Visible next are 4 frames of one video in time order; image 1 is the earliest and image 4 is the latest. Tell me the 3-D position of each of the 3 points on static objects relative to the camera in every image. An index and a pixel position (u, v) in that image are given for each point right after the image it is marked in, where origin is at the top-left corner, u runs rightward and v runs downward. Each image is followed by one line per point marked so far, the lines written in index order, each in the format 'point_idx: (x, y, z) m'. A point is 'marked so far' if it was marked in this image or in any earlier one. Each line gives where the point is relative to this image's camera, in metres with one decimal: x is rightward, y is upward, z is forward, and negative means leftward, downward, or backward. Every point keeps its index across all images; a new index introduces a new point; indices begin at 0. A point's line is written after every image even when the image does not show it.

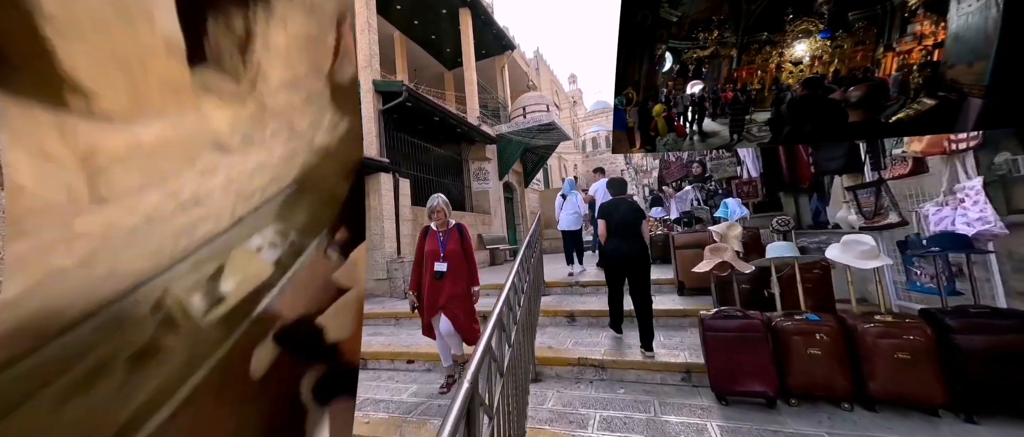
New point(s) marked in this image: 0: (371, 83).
0: (-2.5, +2.4, +6.6) m
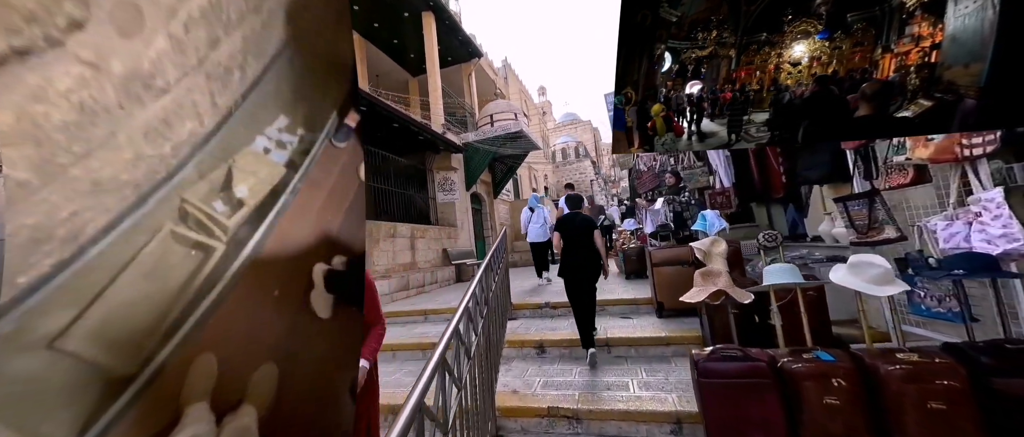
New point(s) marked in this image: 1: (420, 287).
0: (-3.1, +2.2, +6.0) m
1: (-1.7, -1.3, +7.1) m
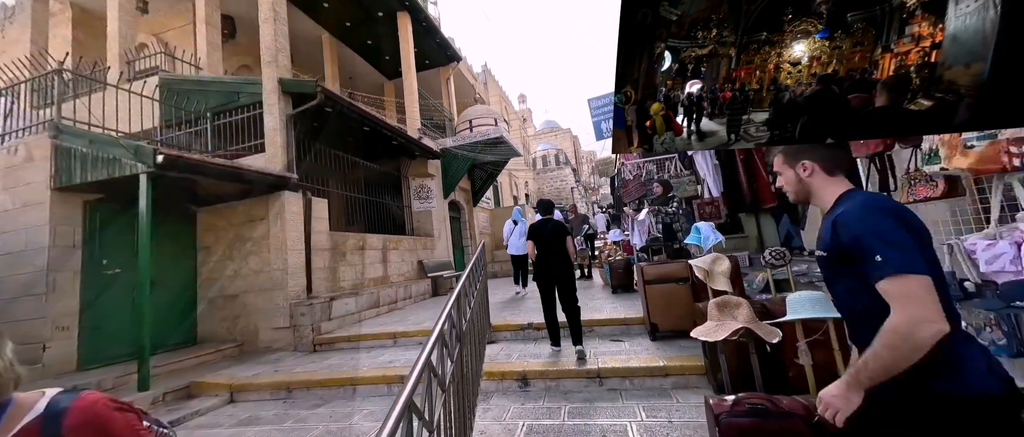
0: (-3.4, +2.0, +5.4) m
1: (-2.1, -1.5, +6.5) m
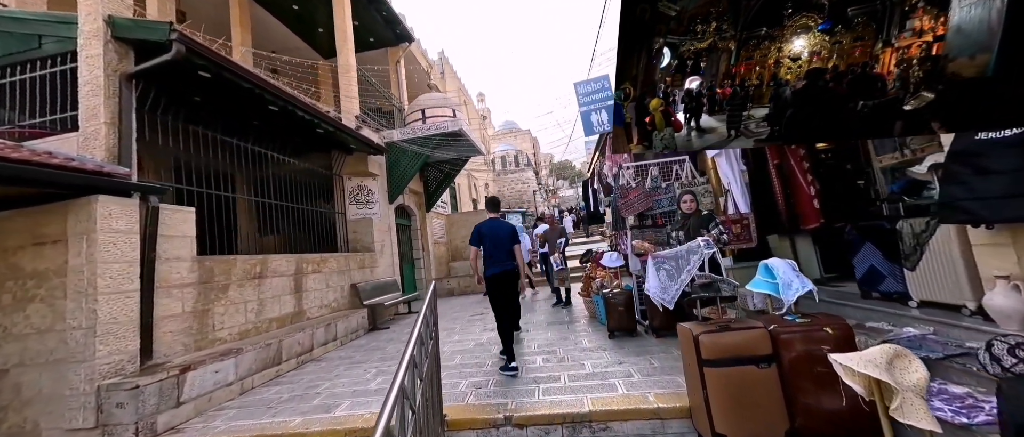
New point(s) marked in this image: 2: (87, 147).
0: (-3.7, +1.8, +3.4) m
1: (-2.6, -1.7, +4.7) m
2: (-3.7, +0.6, +3.3) m
